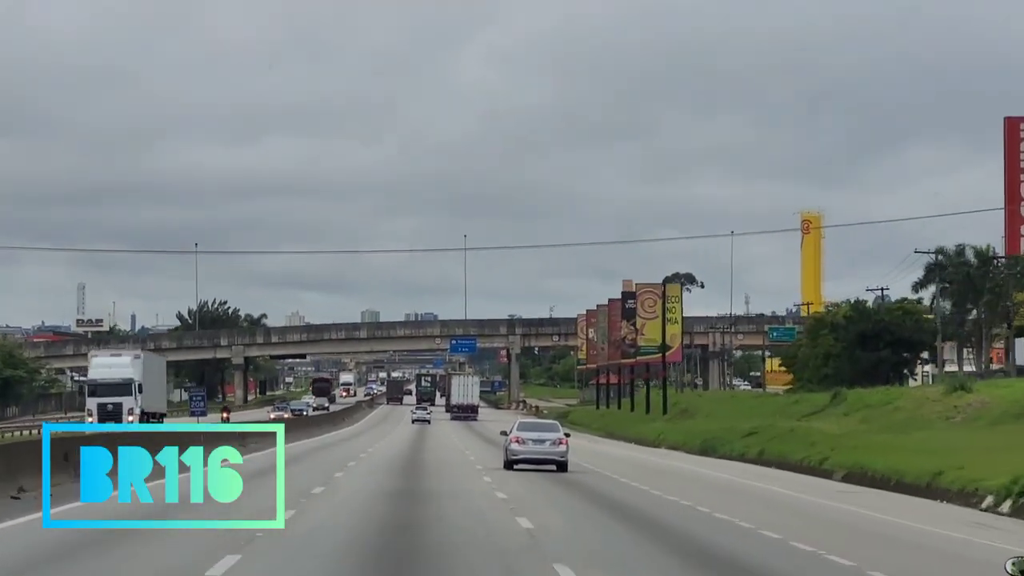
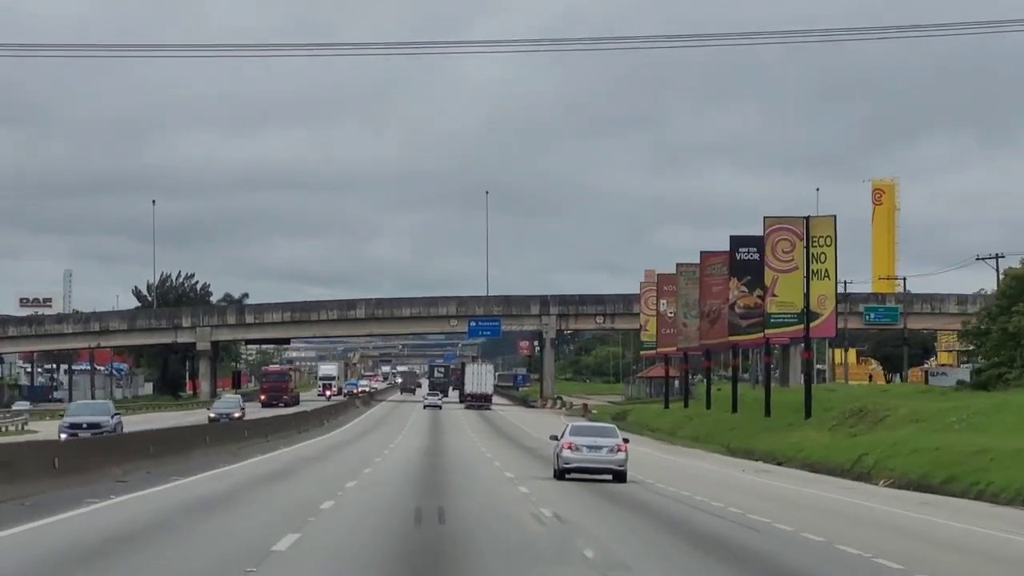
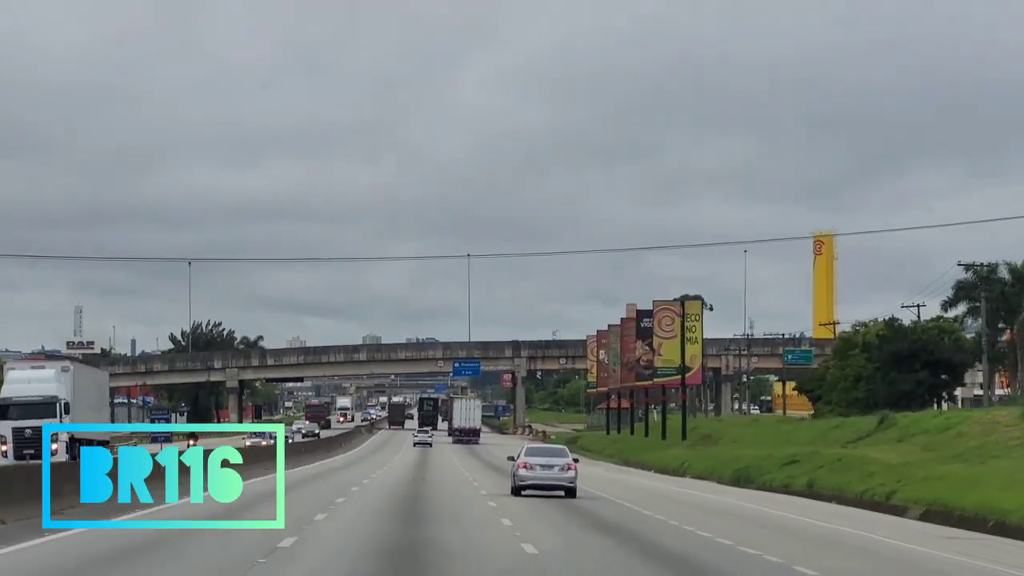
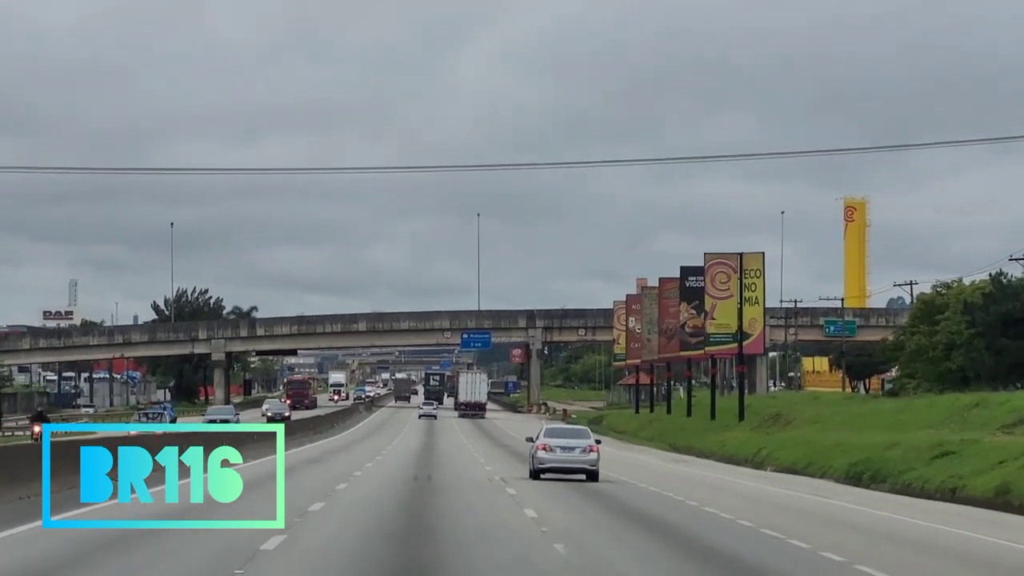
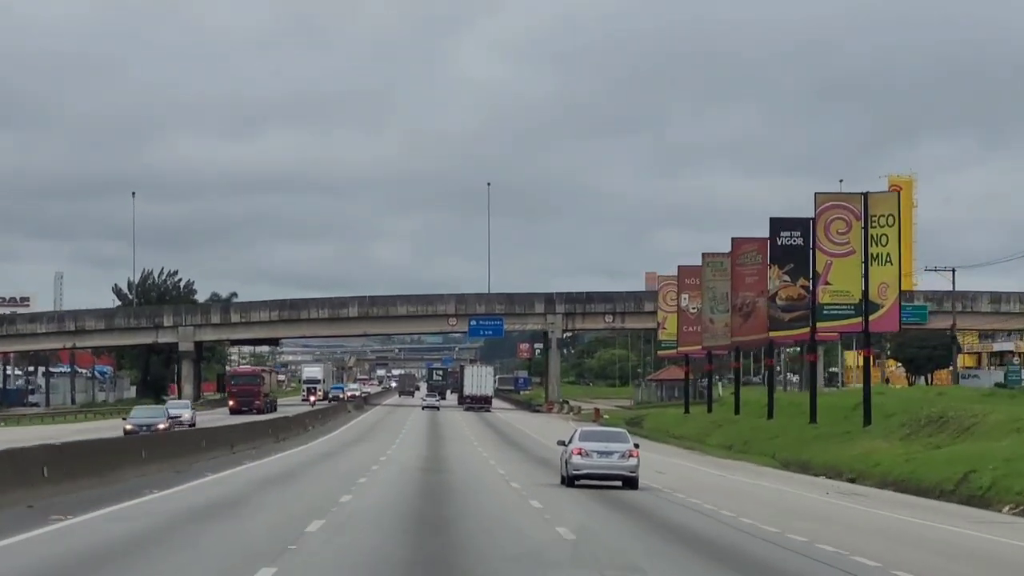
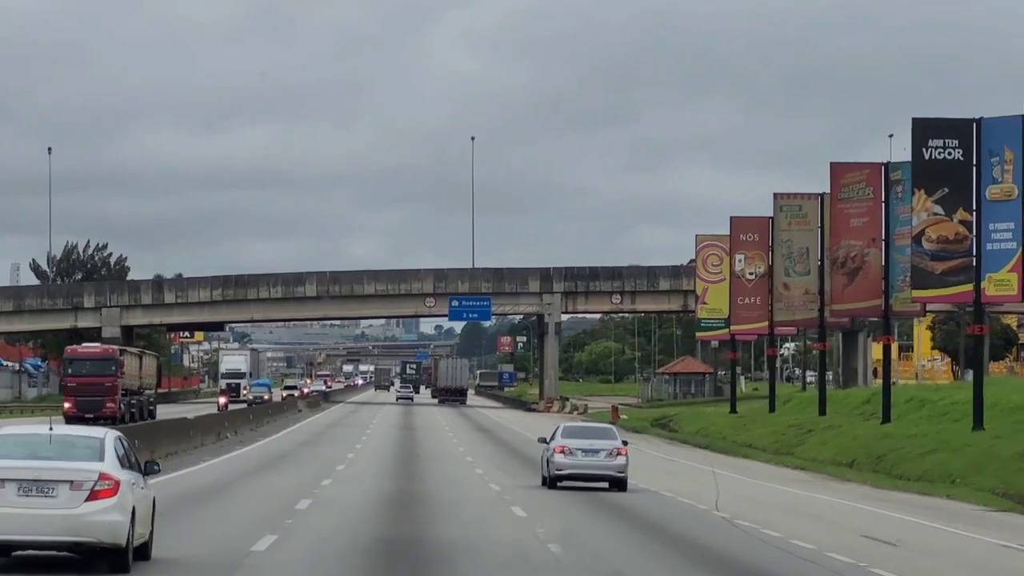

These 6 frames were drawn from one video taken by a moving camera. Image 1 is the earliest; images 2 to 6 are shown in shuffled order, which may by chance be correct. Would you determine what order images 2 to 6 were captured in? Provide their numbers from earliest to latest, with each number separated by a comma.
3, 4, 2, 5, 6
